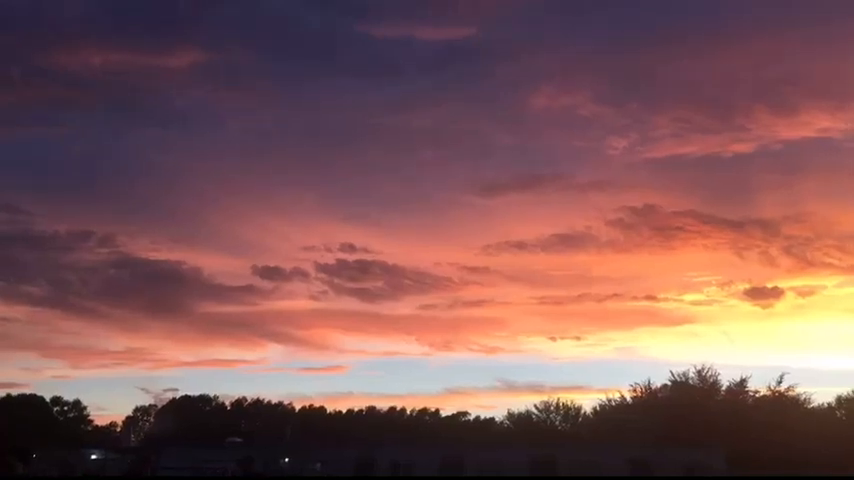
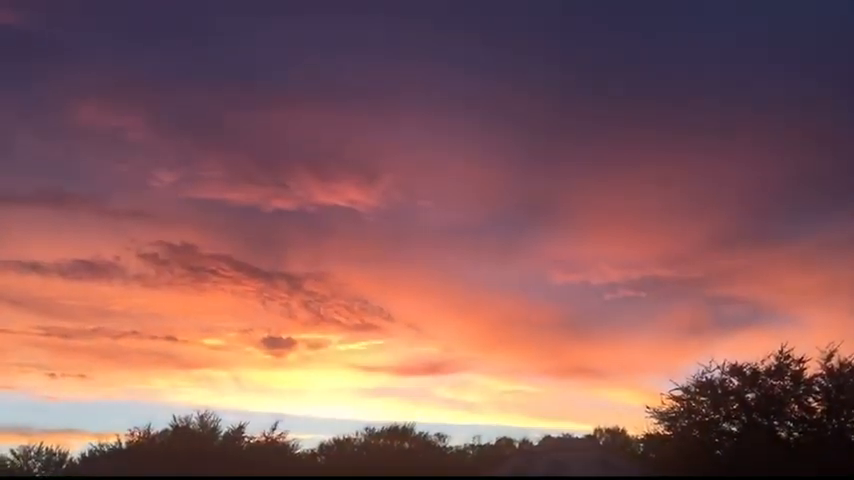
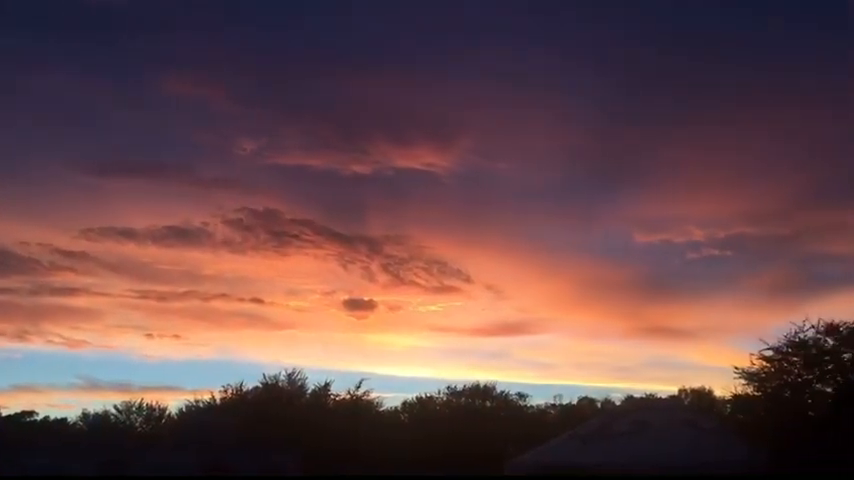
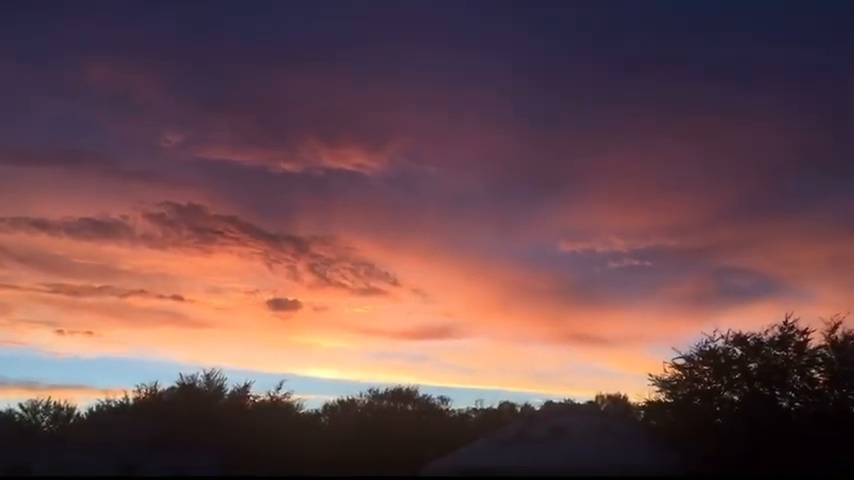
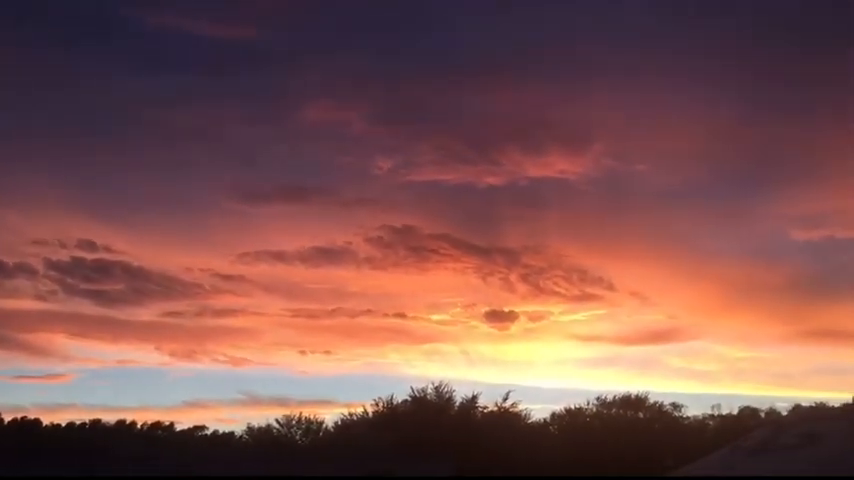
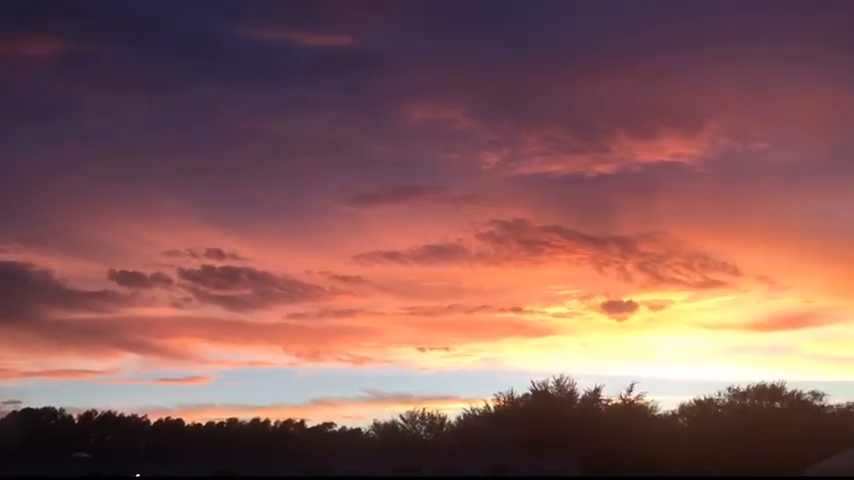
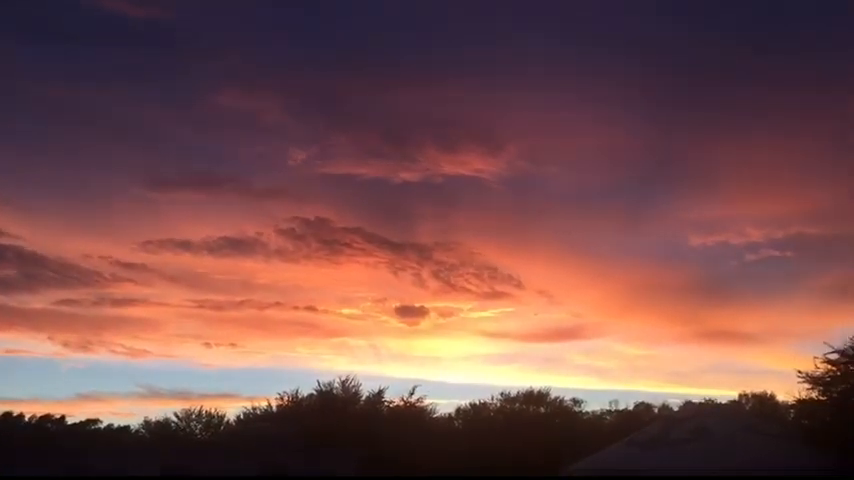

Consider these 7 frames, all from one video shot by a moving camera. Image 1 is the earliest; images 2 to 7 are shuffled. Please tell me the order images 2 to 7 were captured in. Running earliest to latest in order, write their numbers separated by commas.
6, 5, 7, 3, 4, 2
